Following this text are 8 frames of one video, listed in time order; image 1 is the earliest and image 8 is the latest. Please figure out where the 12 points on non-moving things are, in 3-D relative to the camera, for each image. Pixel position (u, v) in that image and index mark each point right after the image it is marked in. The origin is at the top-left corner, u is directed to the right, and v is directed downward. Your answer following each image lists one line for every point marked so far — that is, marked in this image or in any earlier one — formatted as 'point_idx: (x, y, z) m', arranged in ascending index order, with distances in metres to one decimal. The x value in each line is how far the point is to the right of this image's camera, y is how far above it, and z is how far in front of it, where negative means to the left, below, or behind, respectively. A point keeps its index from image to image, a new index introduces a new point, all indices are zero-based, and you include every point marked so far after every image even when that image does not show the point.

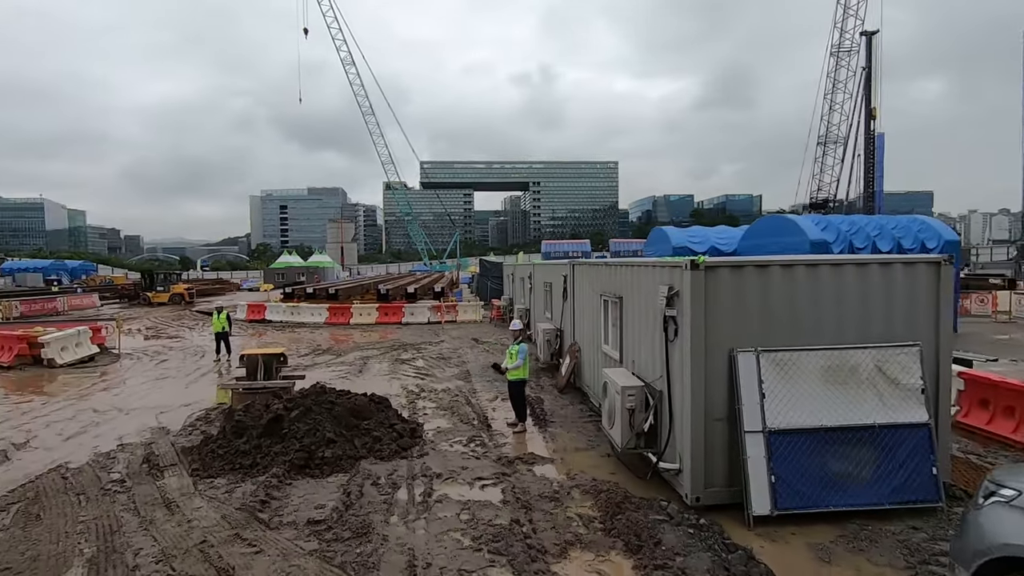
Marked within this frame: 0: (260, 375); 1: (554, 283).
0: (-4.2, -1.5, +8.9) m
1: (+1.0, +0.1, +13.4) m
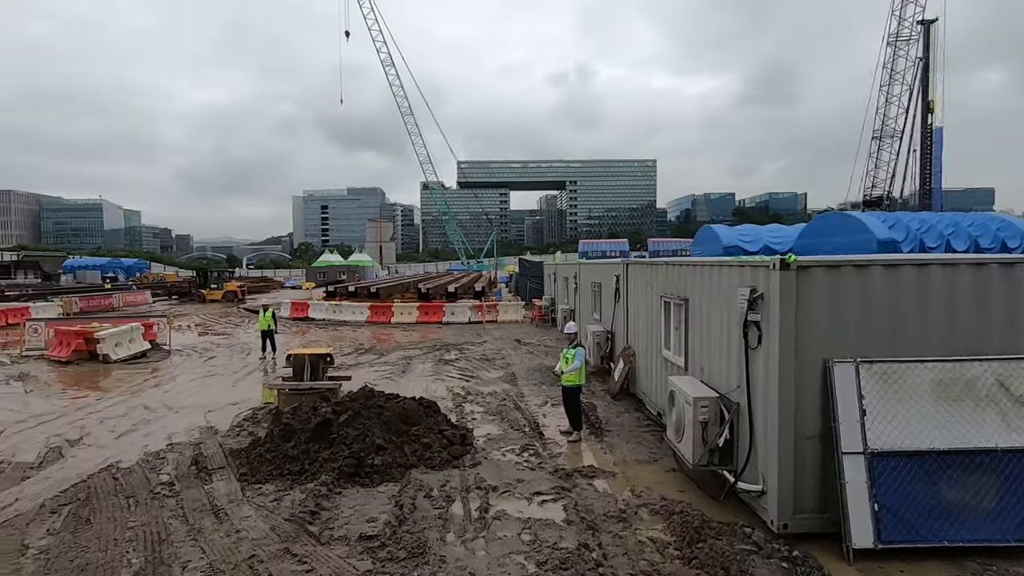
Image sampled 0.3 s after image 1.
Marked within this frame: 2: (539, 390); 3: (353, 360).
0: (-3.3, -1.4, +8.7) m
1: (+2.2, +0.1, +12.8) m
2: (+0.5, -2.0, +10.6) m
3: (-4.4, -2.0, +14.9) m
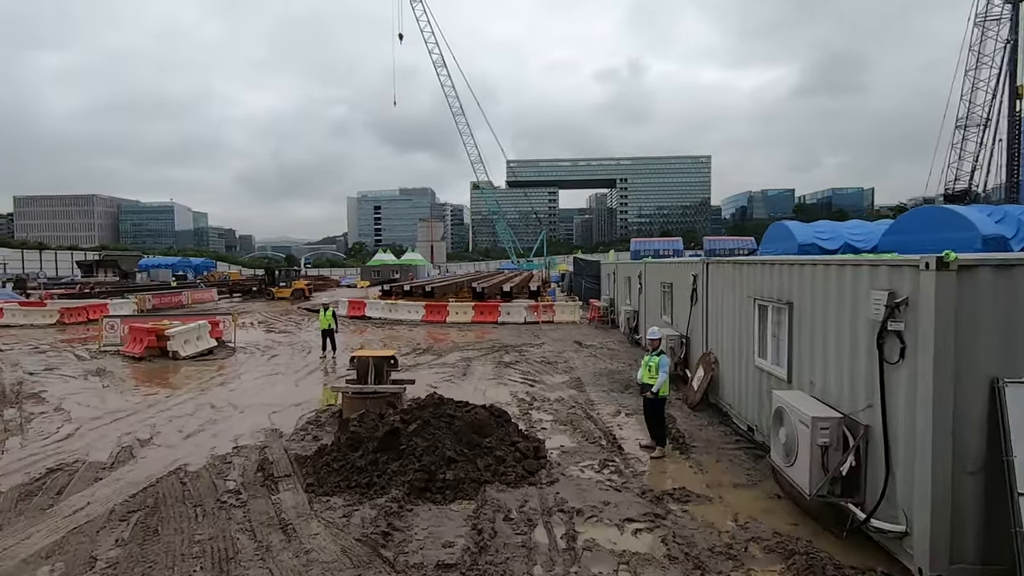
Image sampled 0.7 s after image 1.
0: (-2.2, -1.4, +8.4) m
1: (+3.6, +0.1, +12.0) m
2: (+1.8, -2.0, +10.0) m
3: (-2.7, -2.0, +14.6) m
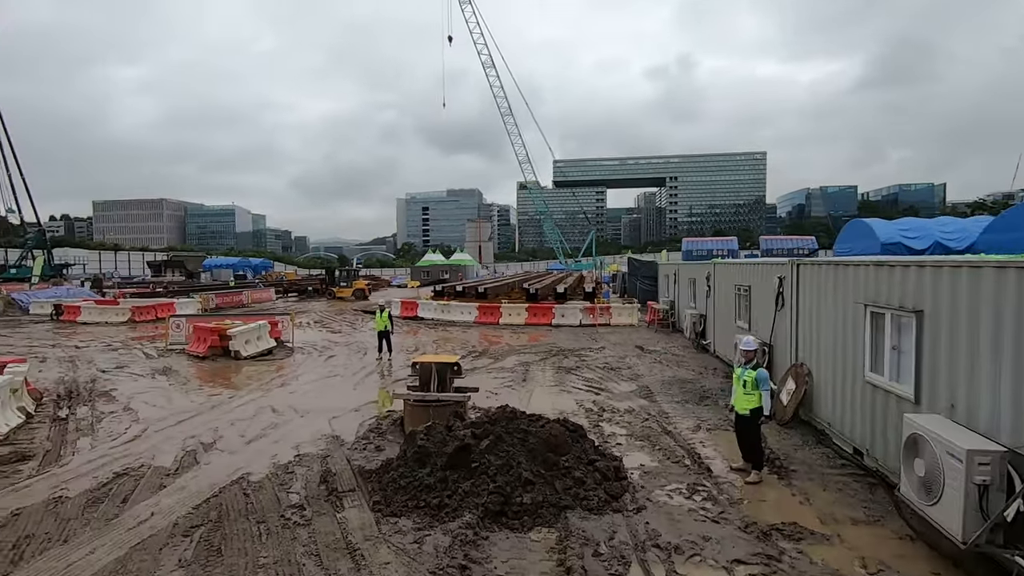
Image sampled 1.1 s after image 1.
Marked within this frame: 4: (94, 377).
0: (-1.2, -1.5, +8.0) m
1: (+5.0, 0.0, +11.1) m
2: (+3.0, -2.1, +9.2) m
3: (-1.1, -2.0, +14.2) m
4: (-10.0, -2.1, +12.9) m
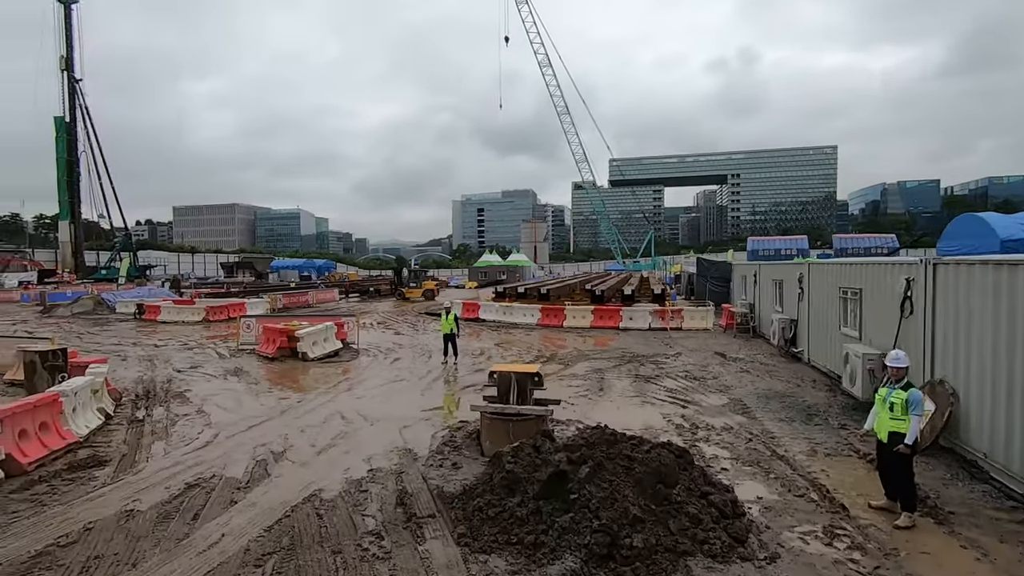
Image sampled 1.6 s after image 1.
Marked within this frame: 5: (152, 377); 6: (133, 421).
0: (0.0, -1.5, +7.3) m
1: (+6.4, 0.0, +9.8) m
2: (+4.2, -2.1, +8.1) m
3: (+0.7, -2.1, +13.5) m
4: (-8.3, -2.2, +13.1) m
5: (-8.6, -2.2, +12.9) m
6: (-6.5, -2.3, +9.3) m
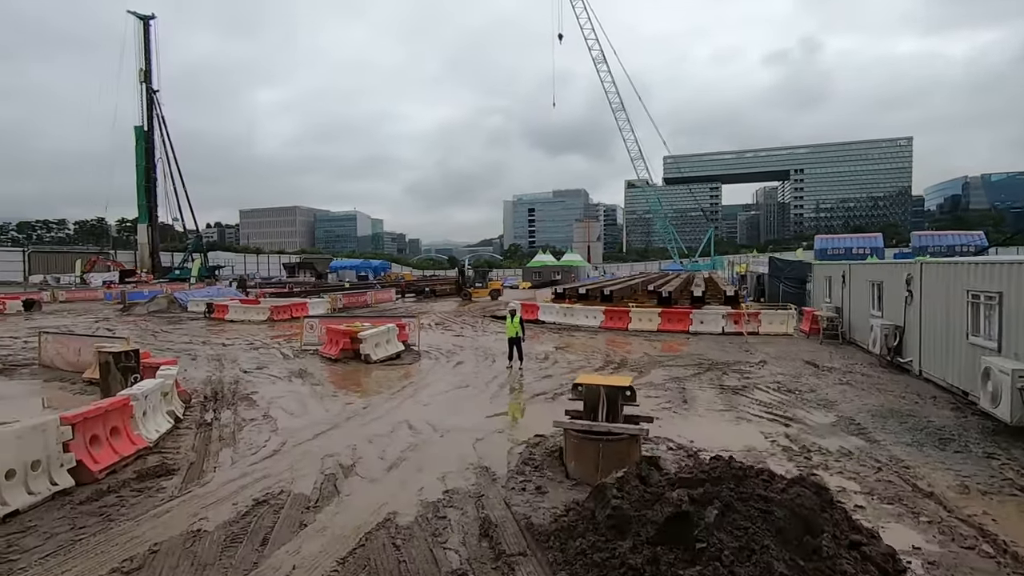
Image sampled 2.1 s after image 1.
0: (+1.1, -1.6, +6.6) m
1: (+7.7, -0.1, +8.4) m
2: (+5.4, -2.2, +6.9) m
3: (+2.3, -2.1, +12.7) m
4: (-6.6, -2.2, +13.0) m
5: (-7.0, -2.2, +12.9) m
6: (-5.2, -2.3, +9.1) m
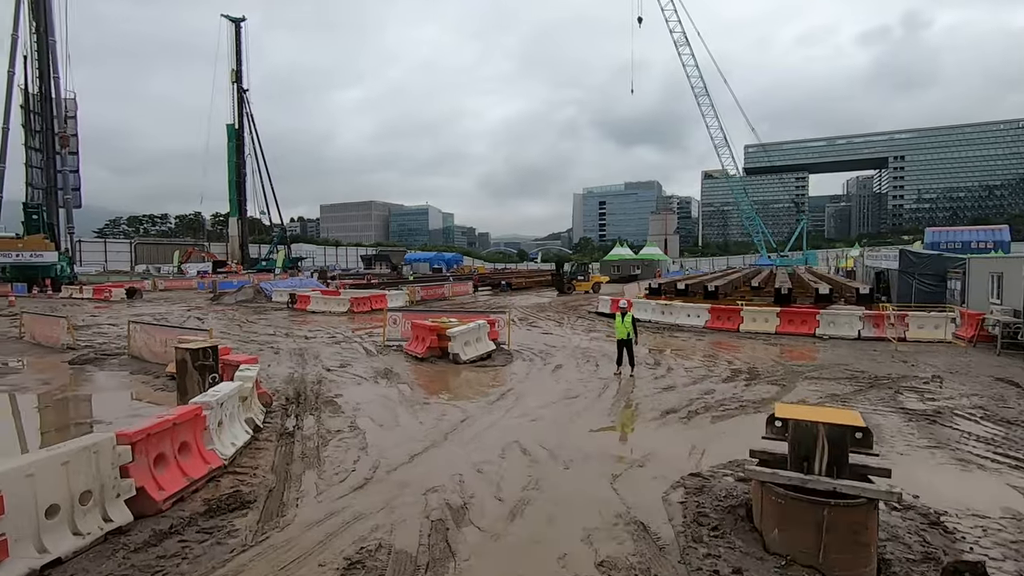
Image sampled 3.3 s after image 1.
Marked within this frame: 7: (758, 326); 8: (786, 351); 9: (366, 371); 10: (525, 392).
0: (+2.6, -1.5, +4.6) m
1: (+9.4, -0.1, +5.6) m
2: (+6.9, -2.2, +4.4) m
3: (+4.6, -2.0, +10.5) m
4: (-4.3, -2.0, +12.0) m
5: (-4.6, -2.0, +11.9) m
6: (-3.4, -2.2, +7.9) m
7: (+8.4, -1.3, +18.3) m
8: (+7.8, -1.8, +15.4) m
9: (-3.4, -1.9, +12.6) m
10: (+0.3, -2.1, +10.7) m
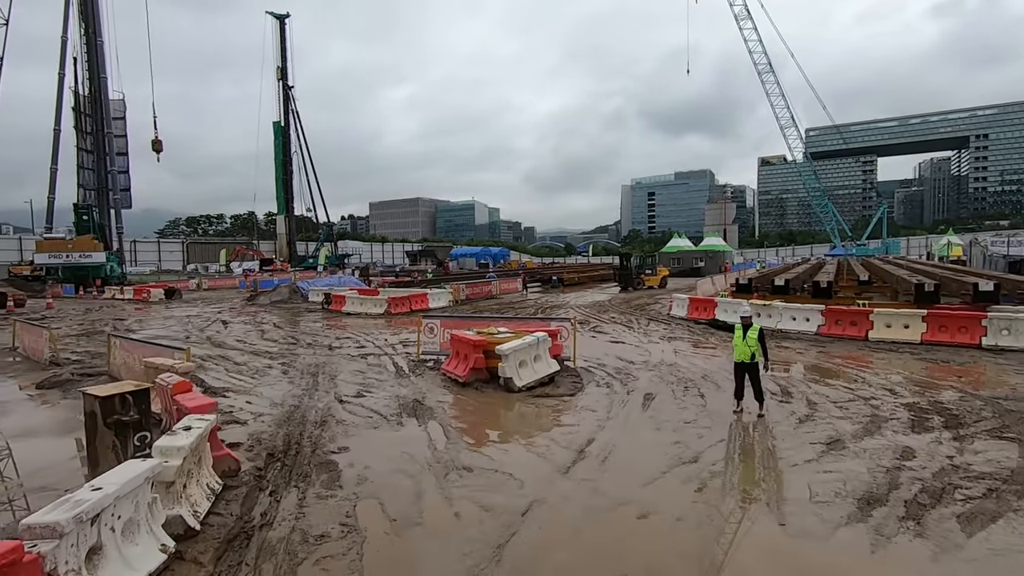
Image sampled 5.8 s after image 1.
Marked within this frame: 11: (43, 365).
0: (+3.2, -1.6, +0.9) m
1: (+10.0, -0.1, +1.3) m
2: (+7.4, -2.3, +0.4) m
3: (+5.6, -2.0, +6.7) m
4: (-3.0, -2.1, +8.9) m
5: (-3.4, -2.0, +8.9) m
6: (-2.5, -2.3, +4.8) m
7: (+10.1, -1.2, +14.1) m
8: (+9.3, -1.7, +11.3) m
9: (-2.1, -2.0, +9.4) m
10: (+1.4, -2.2, +7.2) m
11: (-11.7, -1.9, +13.4) m
